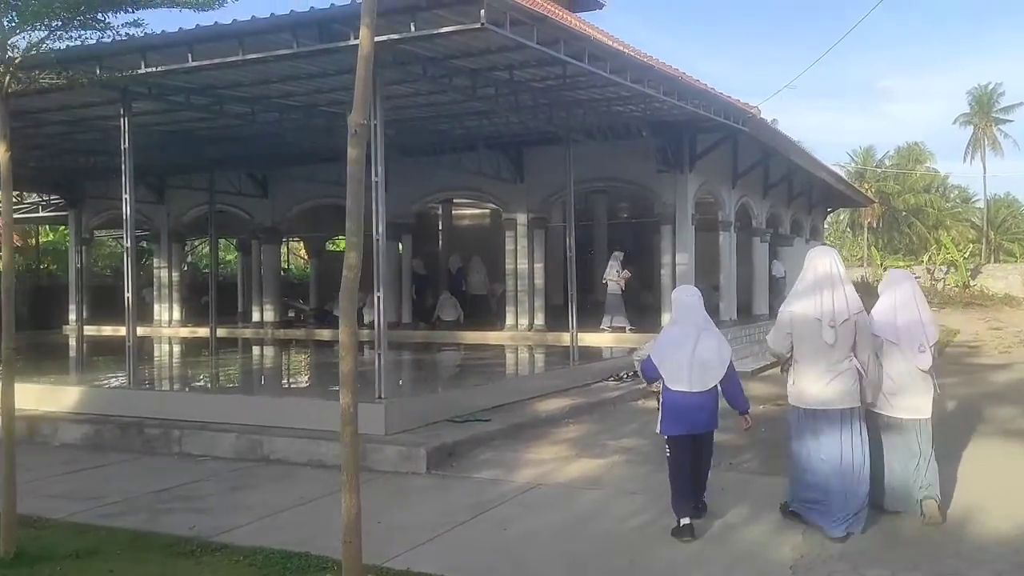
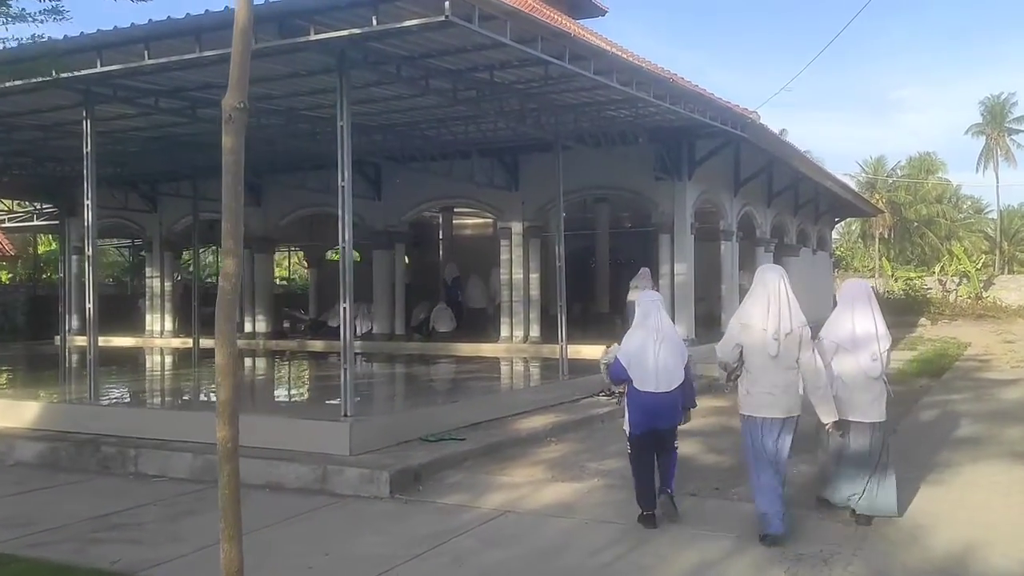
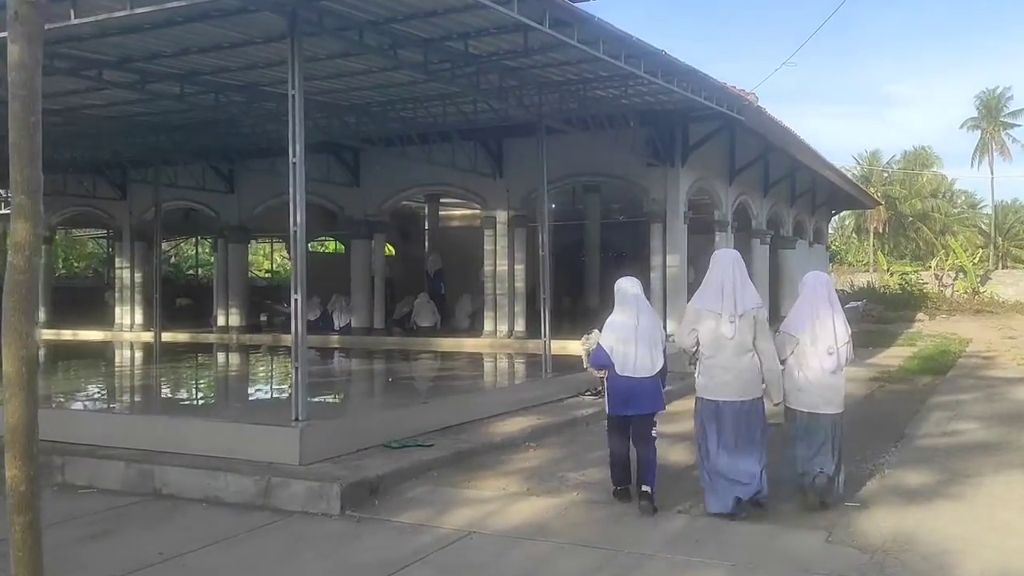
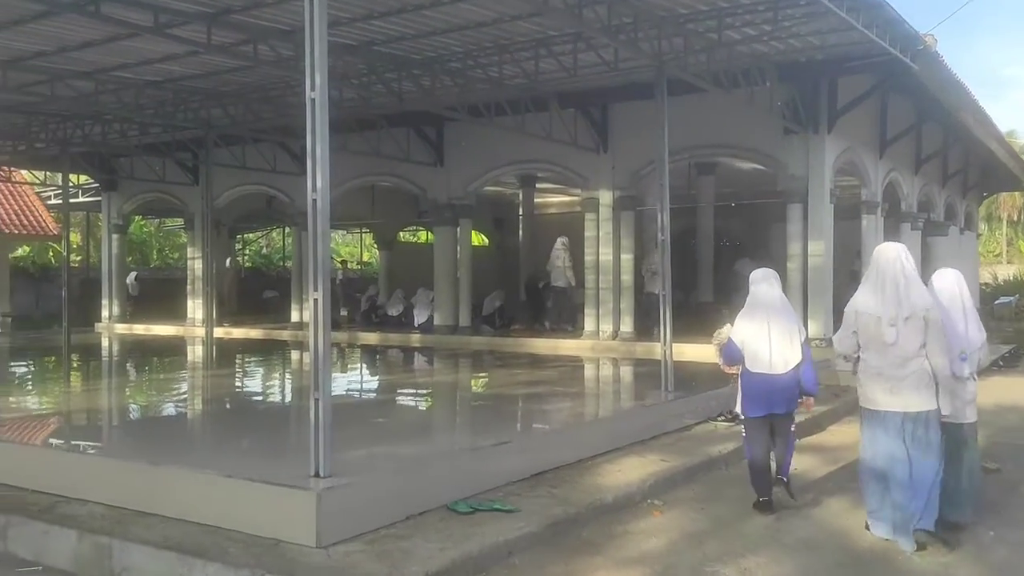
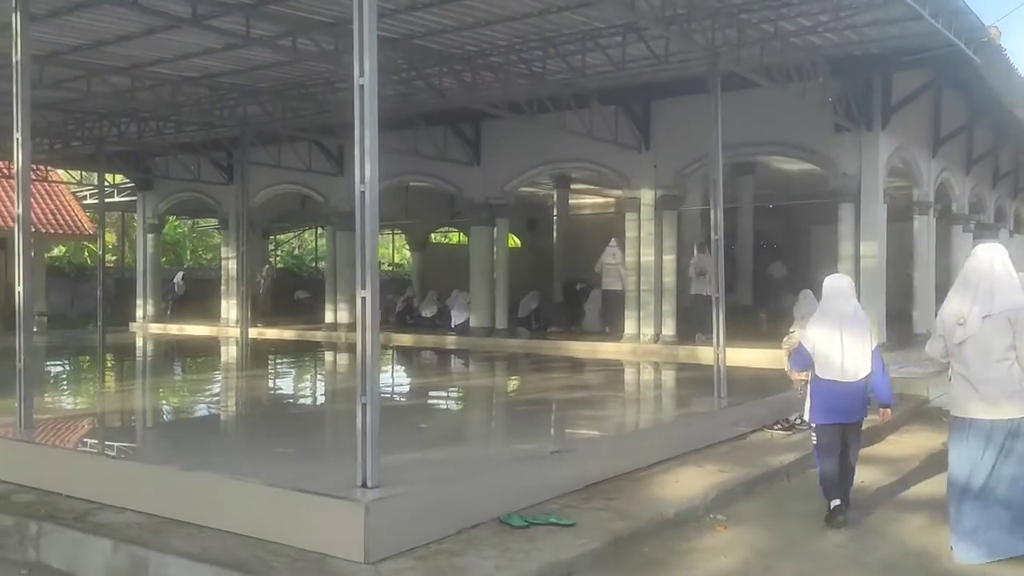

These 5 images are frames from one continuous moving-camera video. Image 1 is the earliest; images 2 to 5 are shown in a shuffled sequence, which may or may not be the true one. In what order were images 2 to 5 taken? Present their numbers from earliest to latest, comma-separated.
2, 3, 4, 5
